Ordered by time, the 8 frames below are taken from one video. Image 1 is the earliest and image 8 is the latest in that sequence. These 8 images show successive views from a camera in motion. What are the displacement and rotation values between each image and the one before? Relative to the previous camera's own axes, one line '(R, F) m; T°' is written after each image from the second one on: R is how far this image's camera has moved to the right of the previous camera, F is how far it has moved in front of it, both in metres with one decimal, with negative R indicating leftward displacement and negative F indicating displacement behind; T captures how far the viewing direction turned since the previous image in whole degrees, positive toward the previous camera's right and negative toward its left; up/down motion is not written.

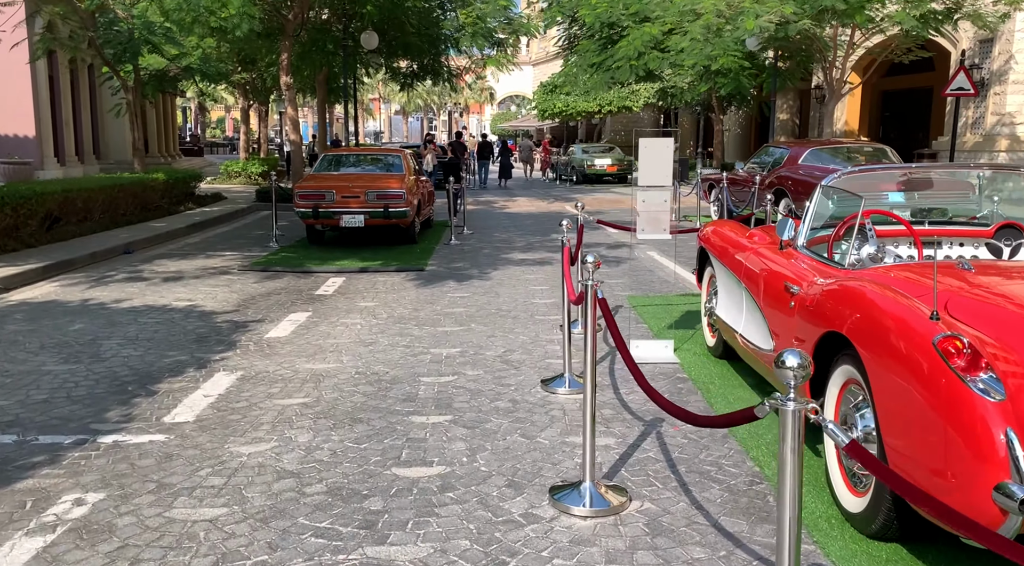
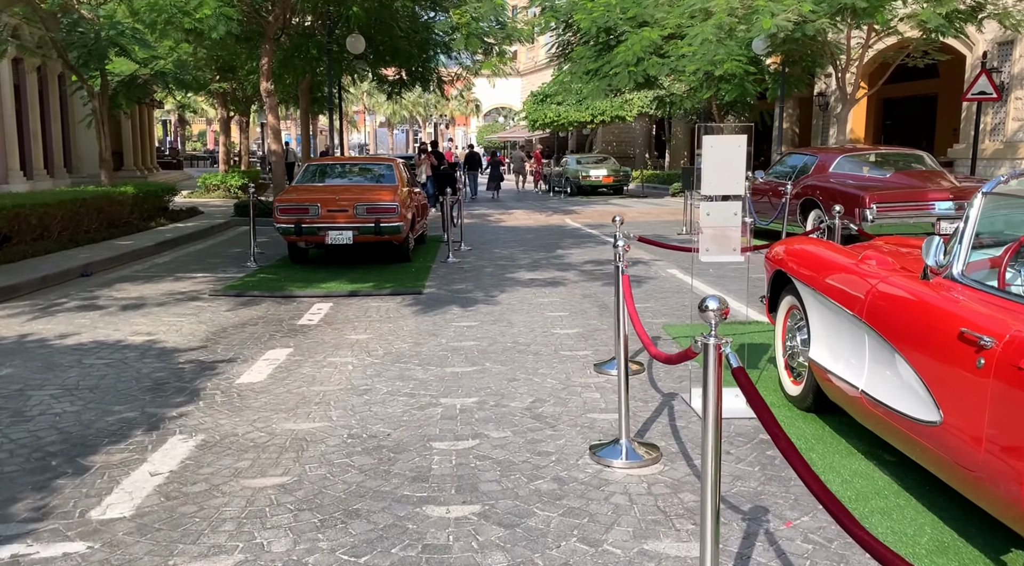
(-0.3, +1.3) m; +1°
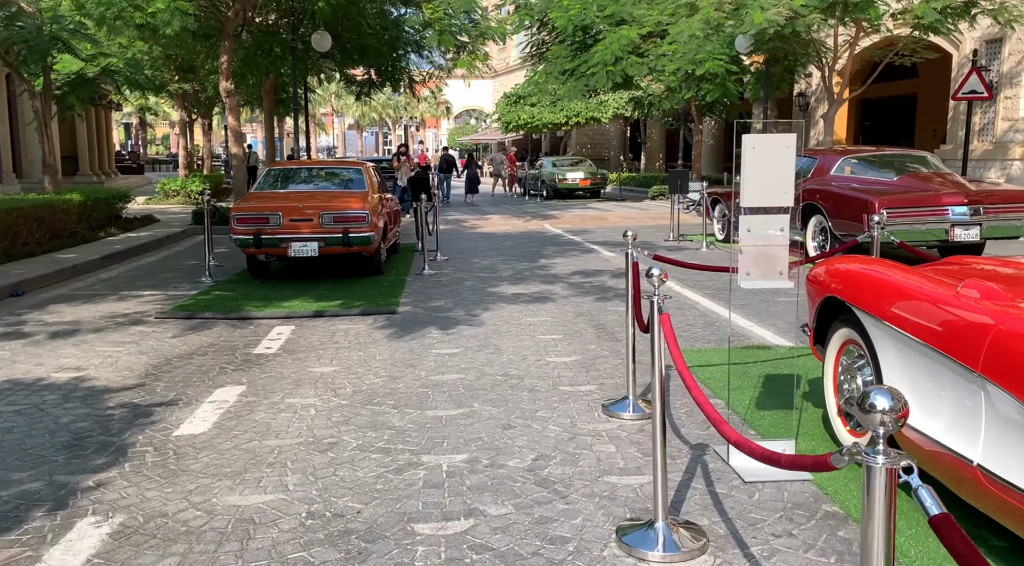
(-0.1, +1.0) m; +2°
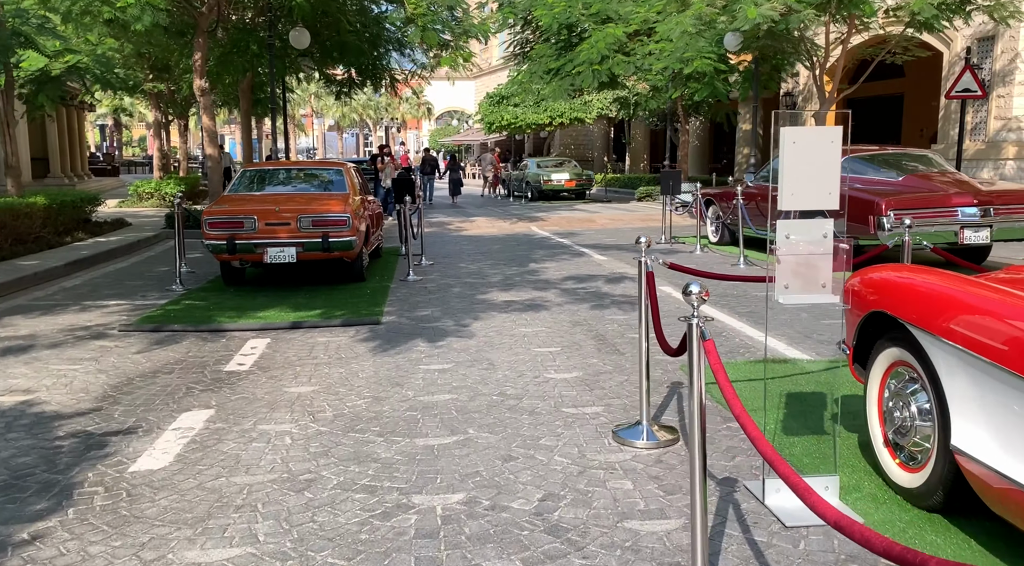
(-0.1, +0.6) m; +1°
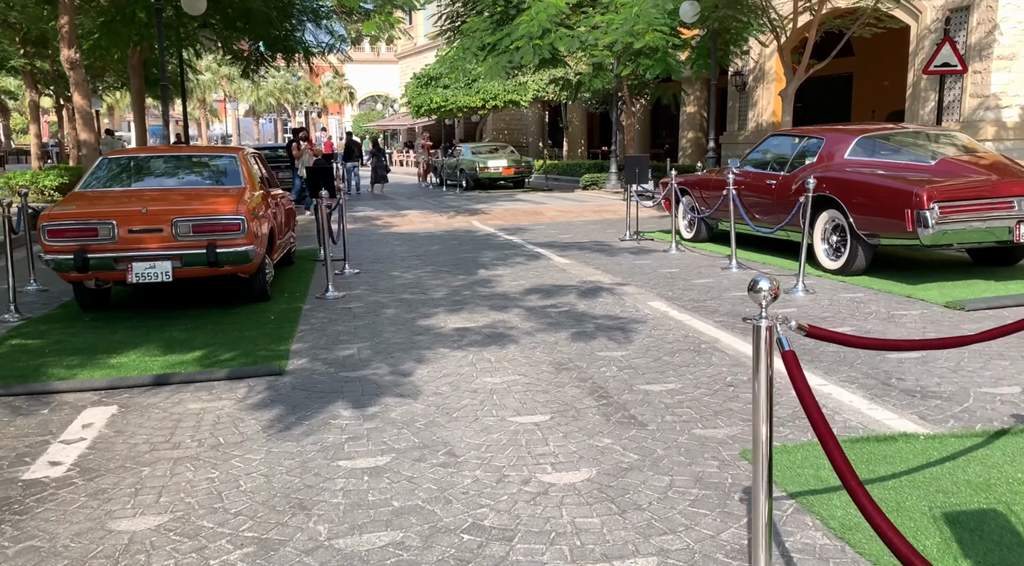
(-0.2, +2.4) m; +5°
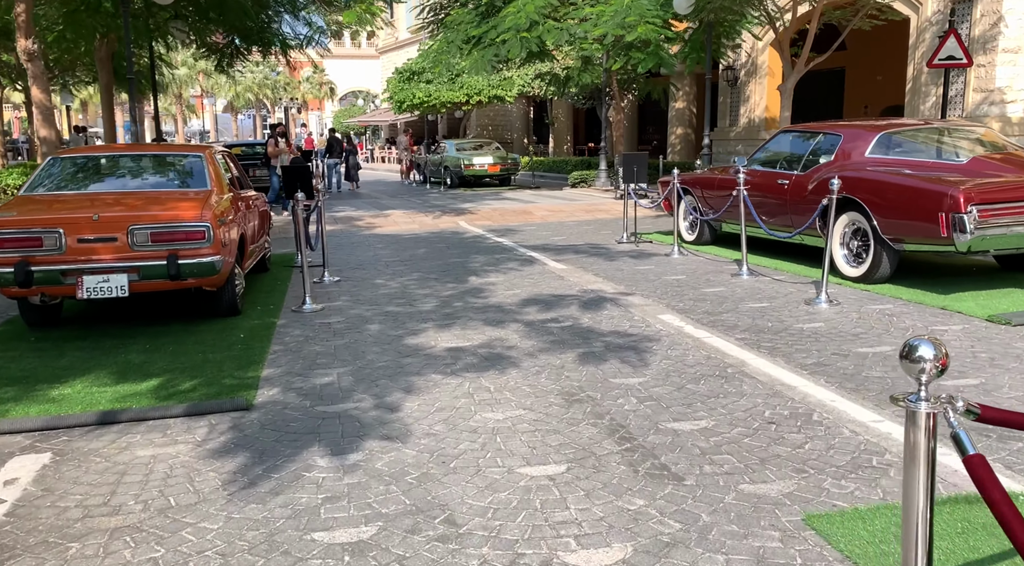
(-0.1, +0.8) m; +1°
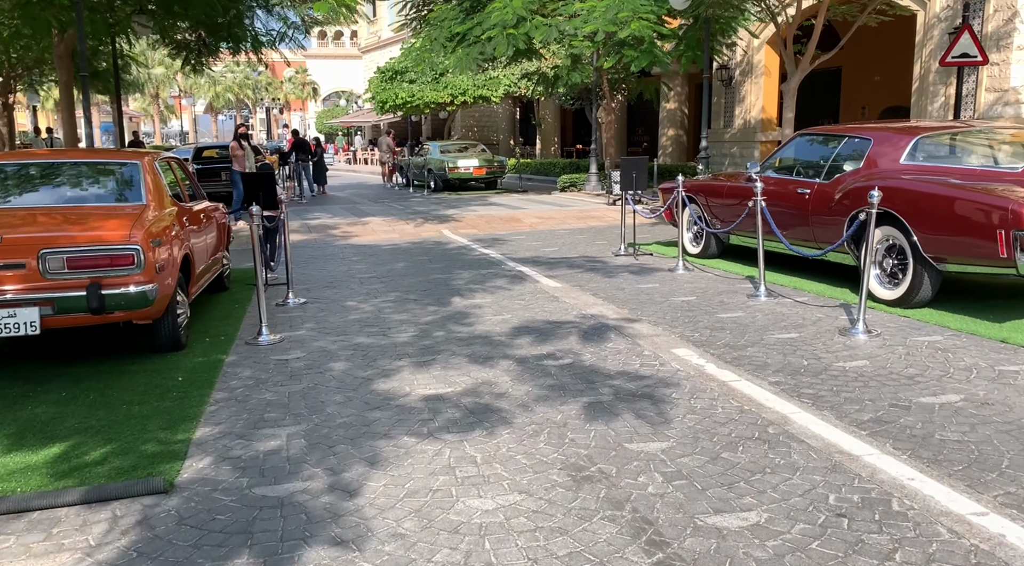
(0.0, +1.1) m; +1°
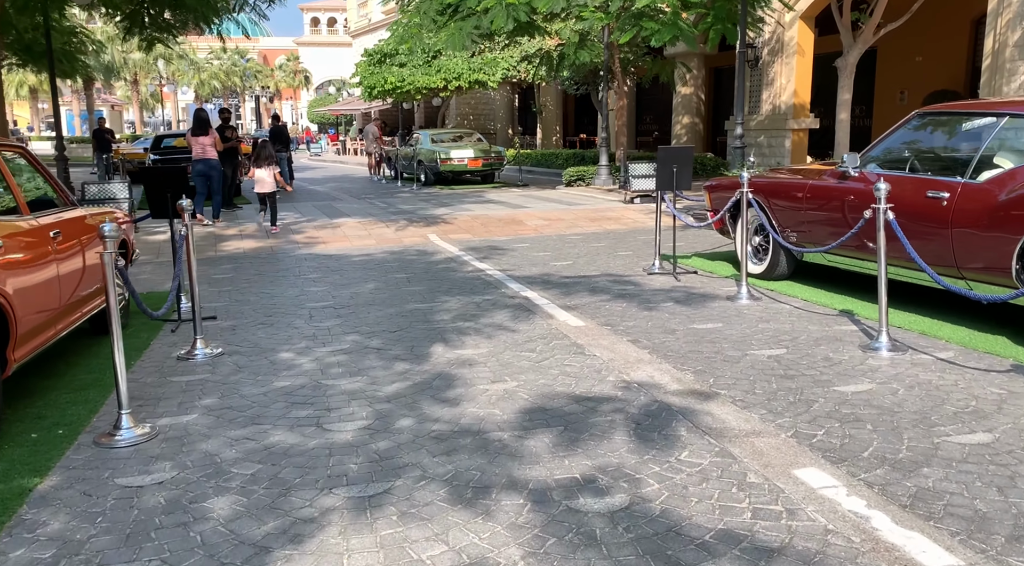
(-0.1, +2.8) m; 0°
